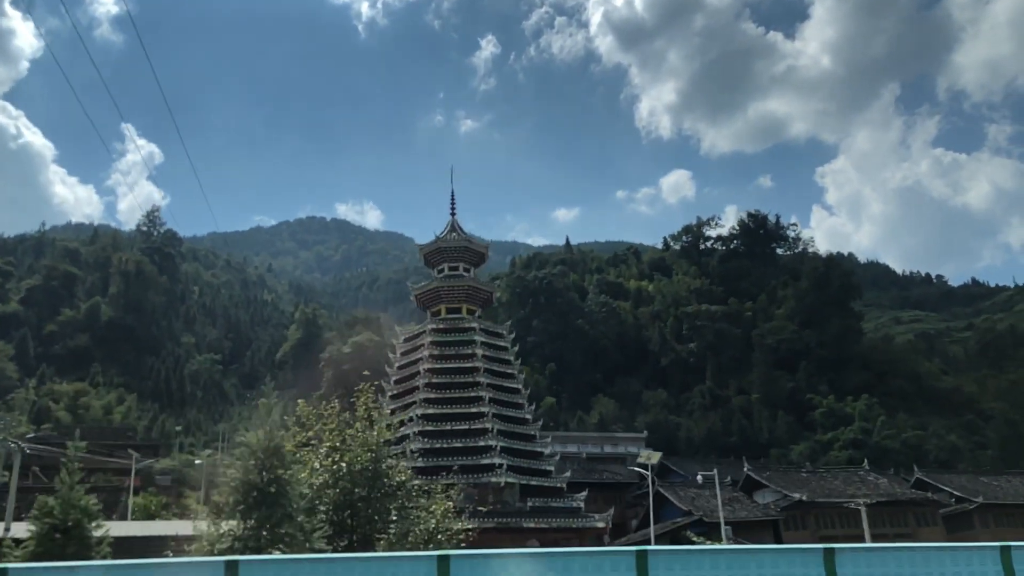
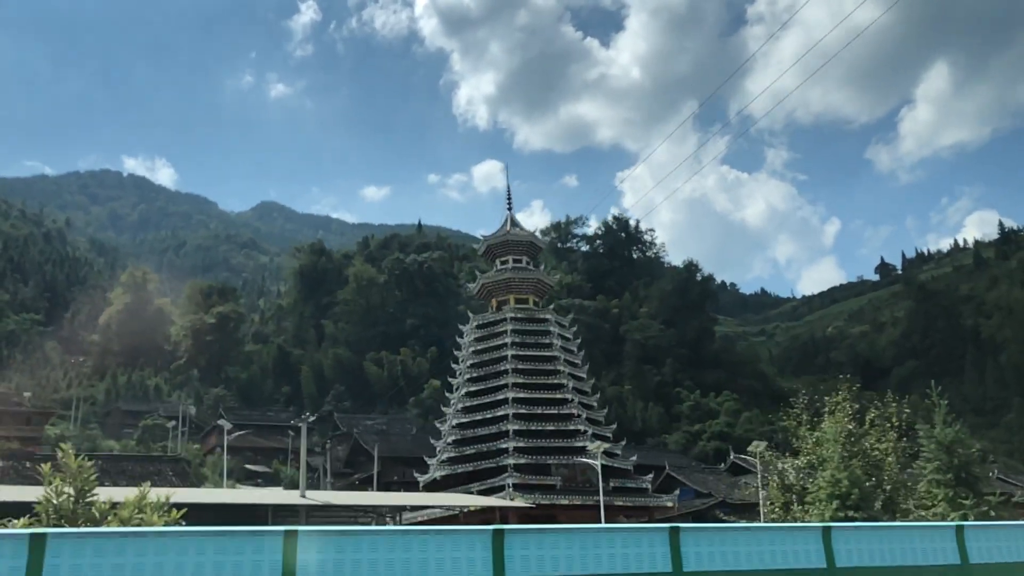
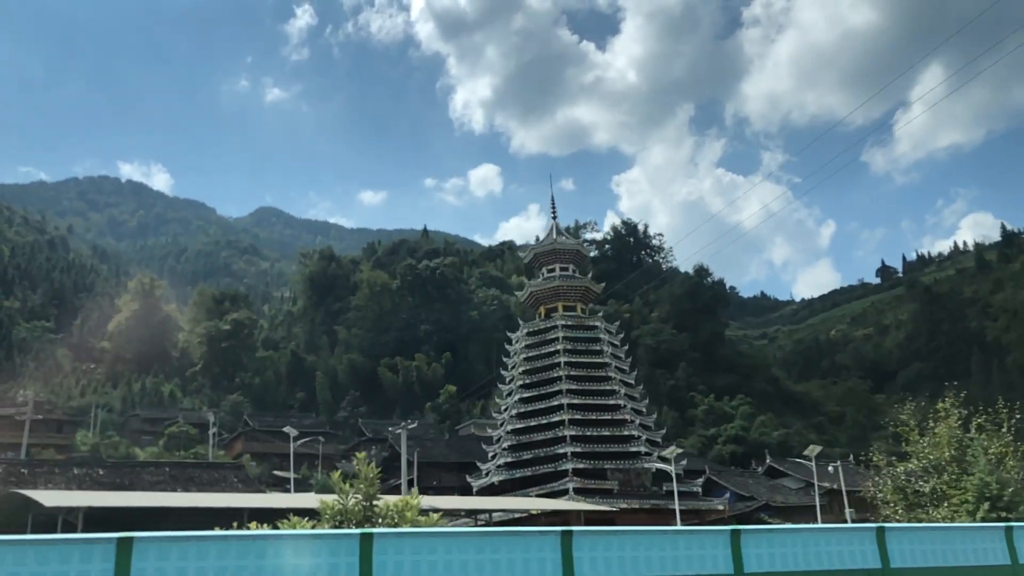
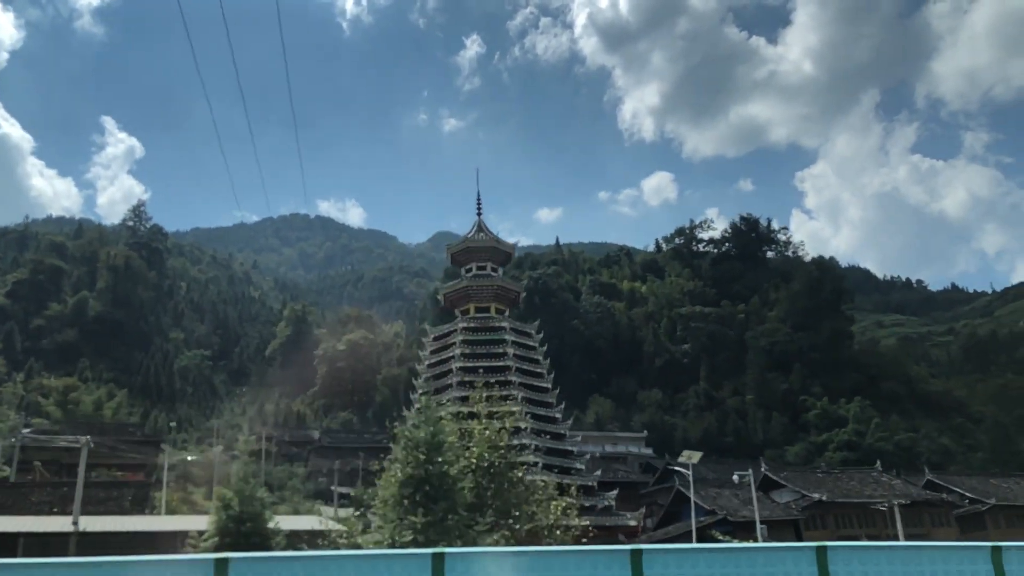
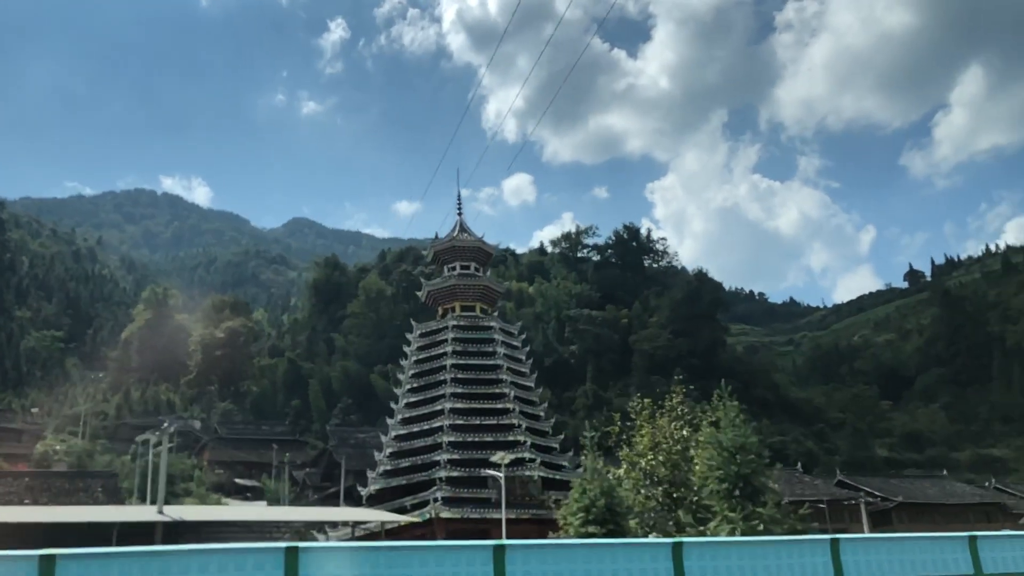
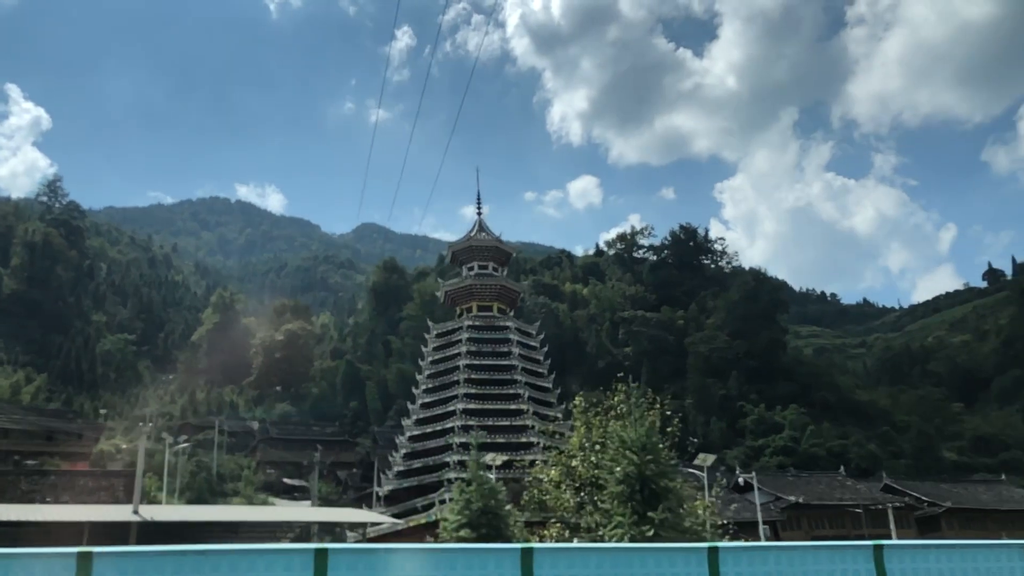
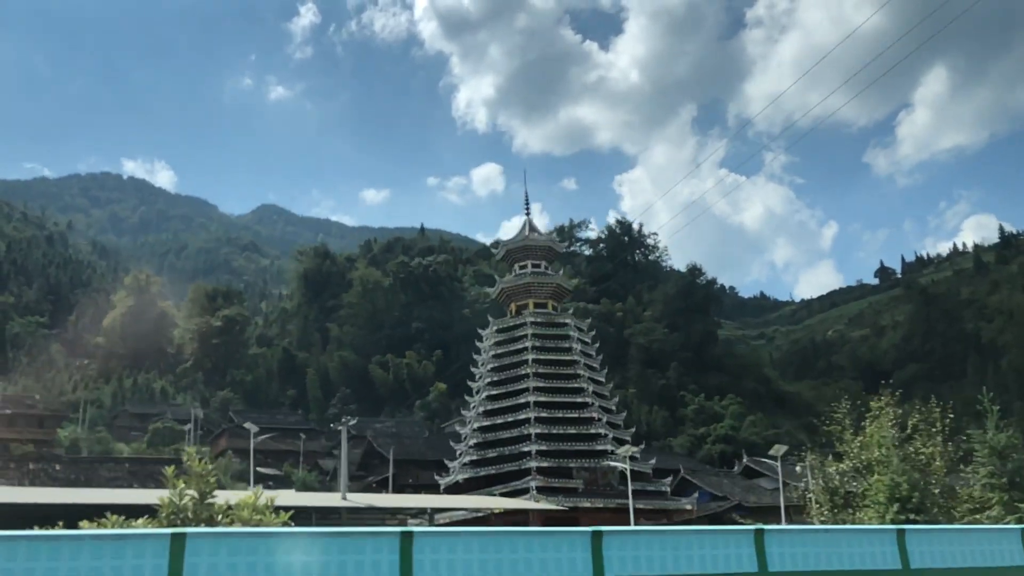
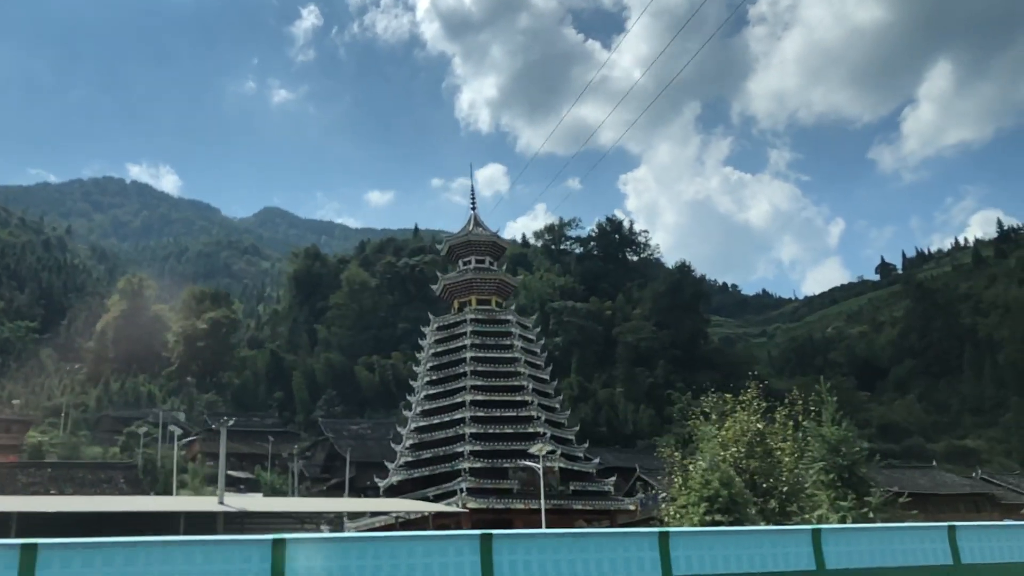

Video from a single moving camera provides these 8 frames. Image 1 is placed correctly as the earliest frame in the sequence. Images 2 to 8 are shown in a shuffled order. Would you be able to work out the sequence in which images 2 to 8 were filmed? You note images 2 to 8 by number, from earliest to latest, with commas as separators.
4, 6, 5, 8, 2, 7, 3
